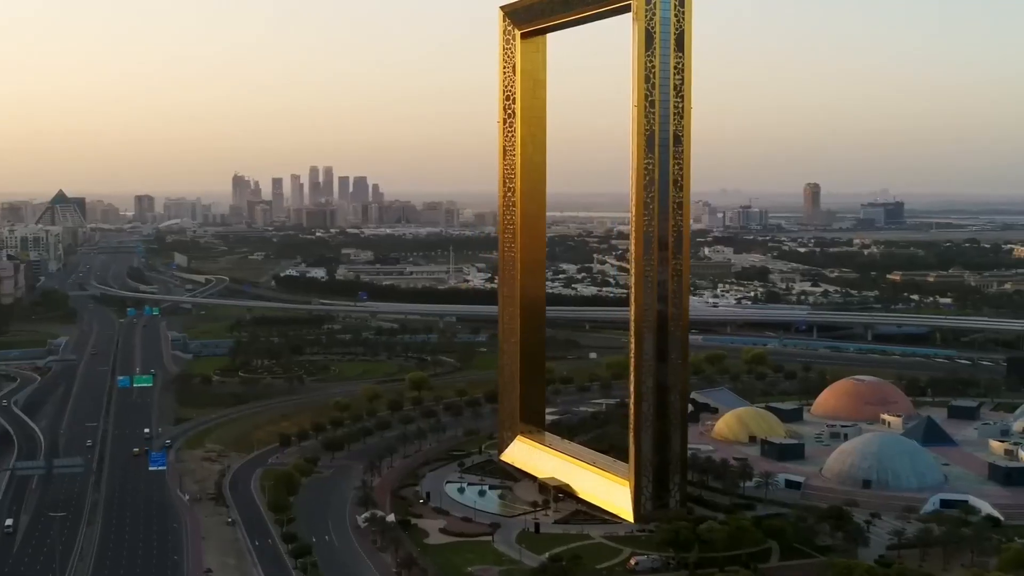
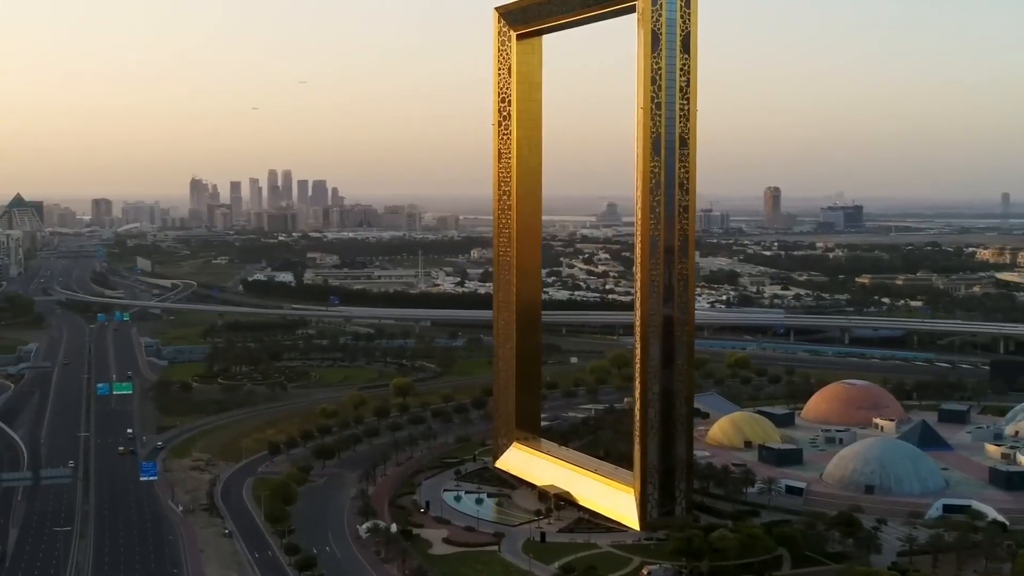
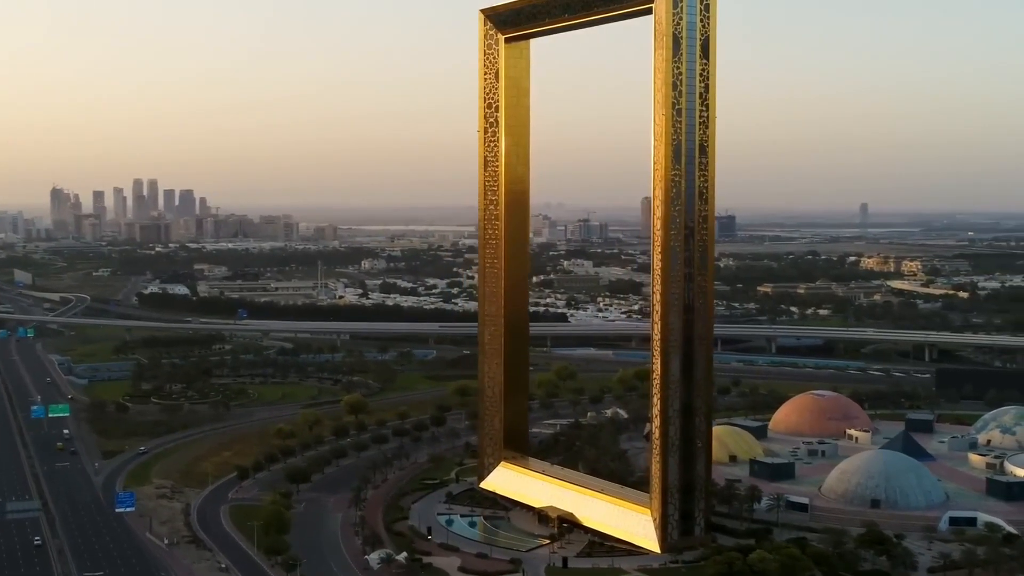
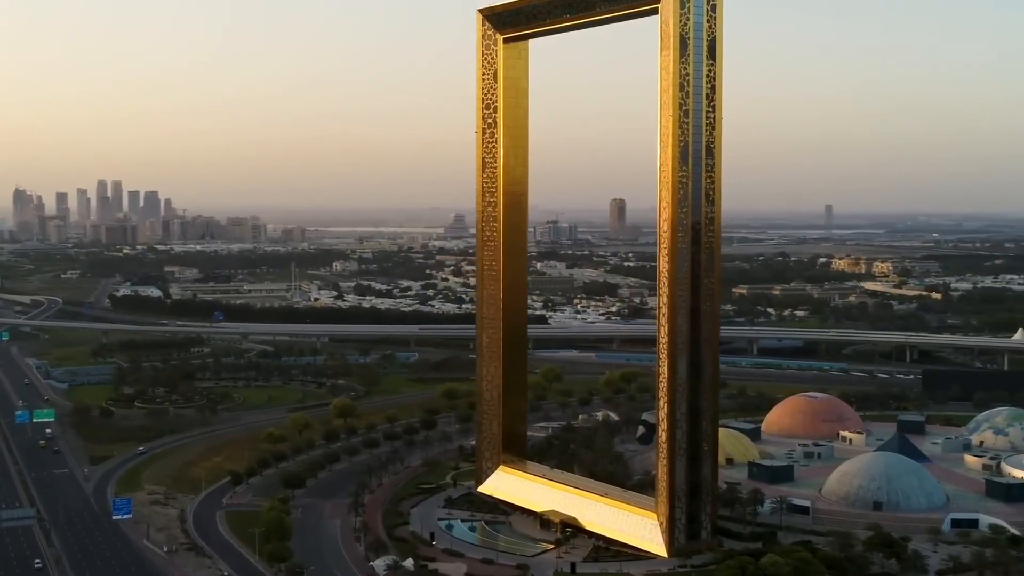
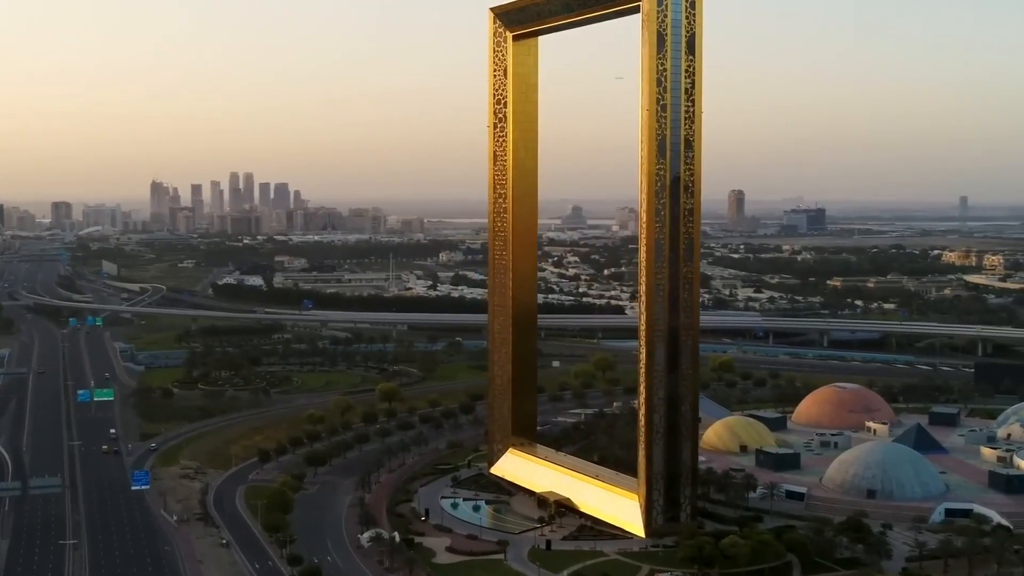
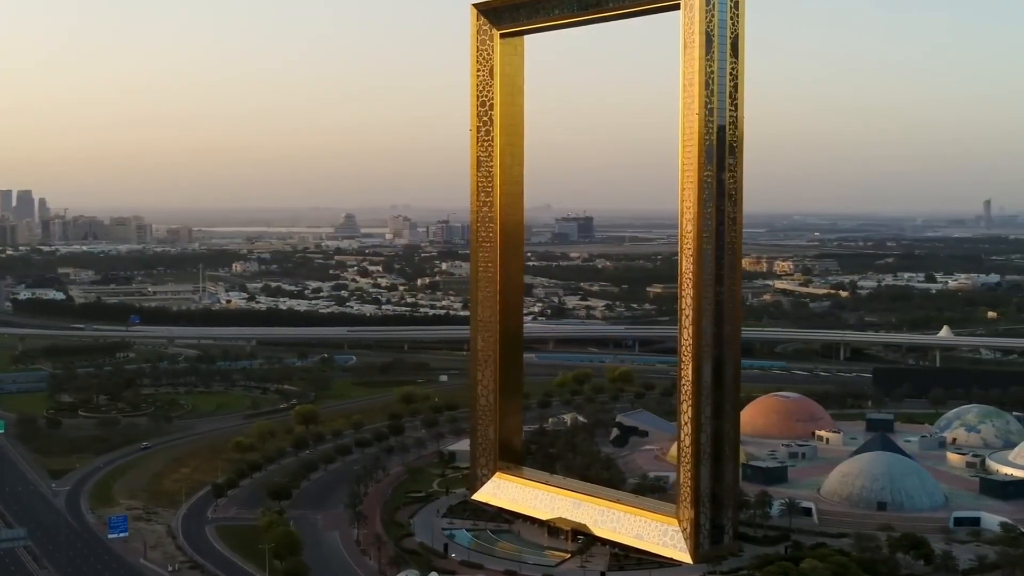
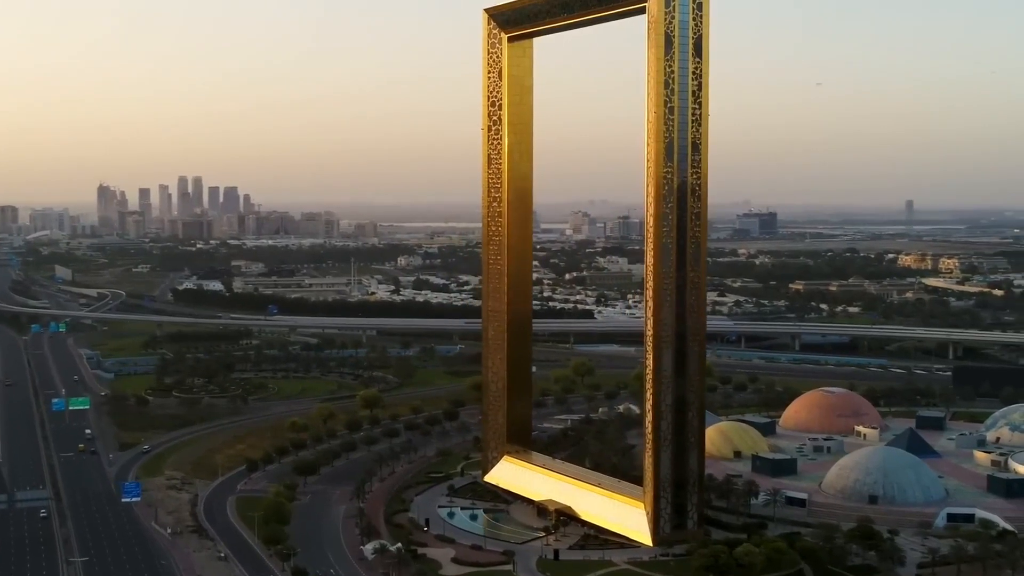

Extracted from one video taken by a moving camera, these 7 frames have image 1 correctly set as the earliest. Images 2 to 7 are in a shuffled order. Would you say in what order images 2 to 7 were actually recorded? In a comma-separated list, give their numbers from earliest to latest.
2, 5, 7, 3, 4, 6
